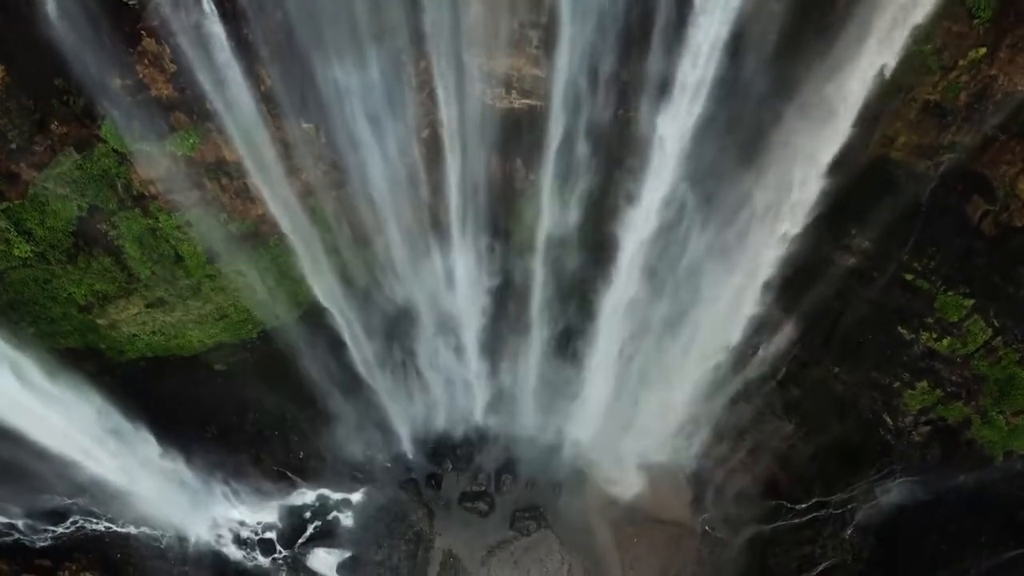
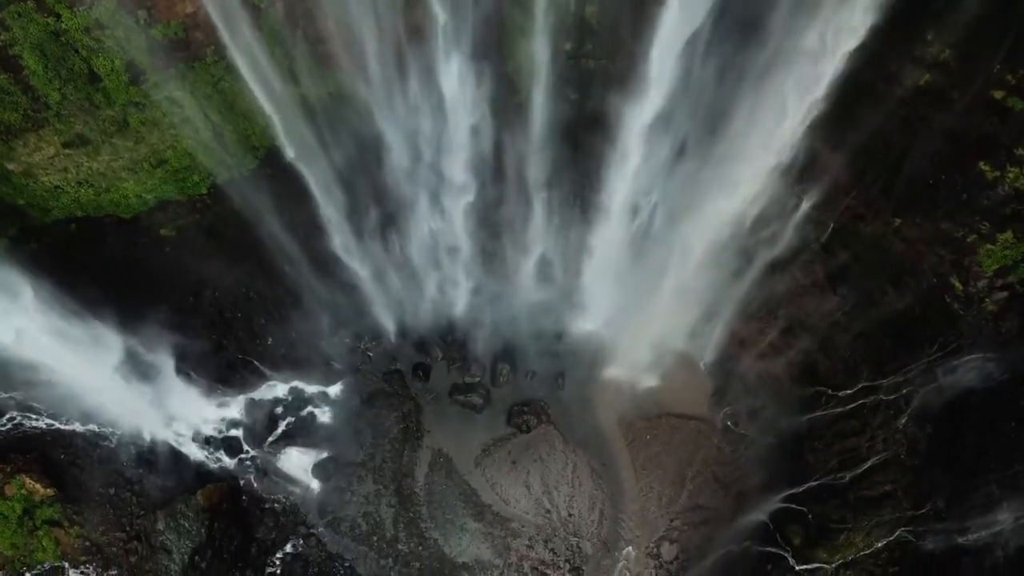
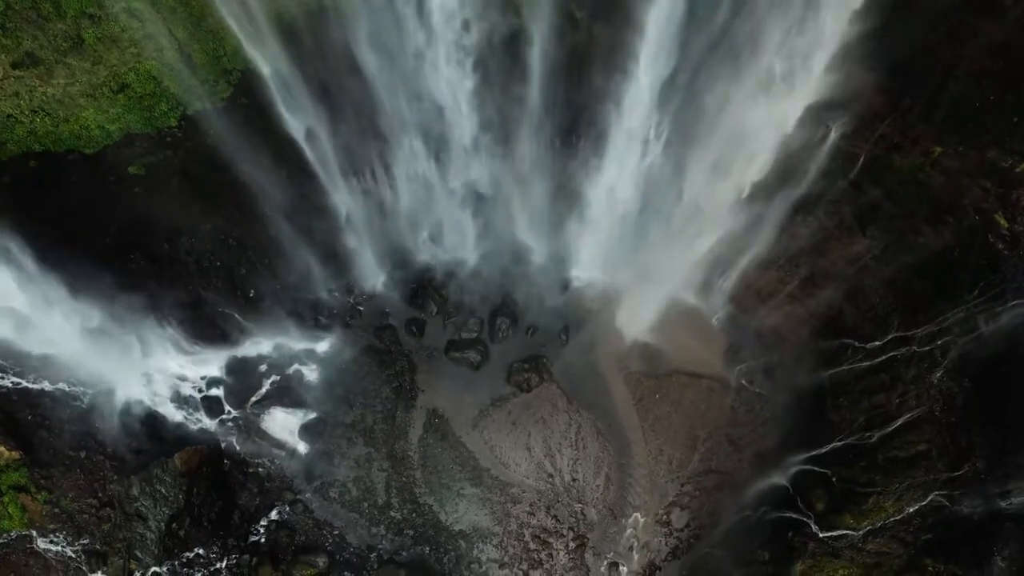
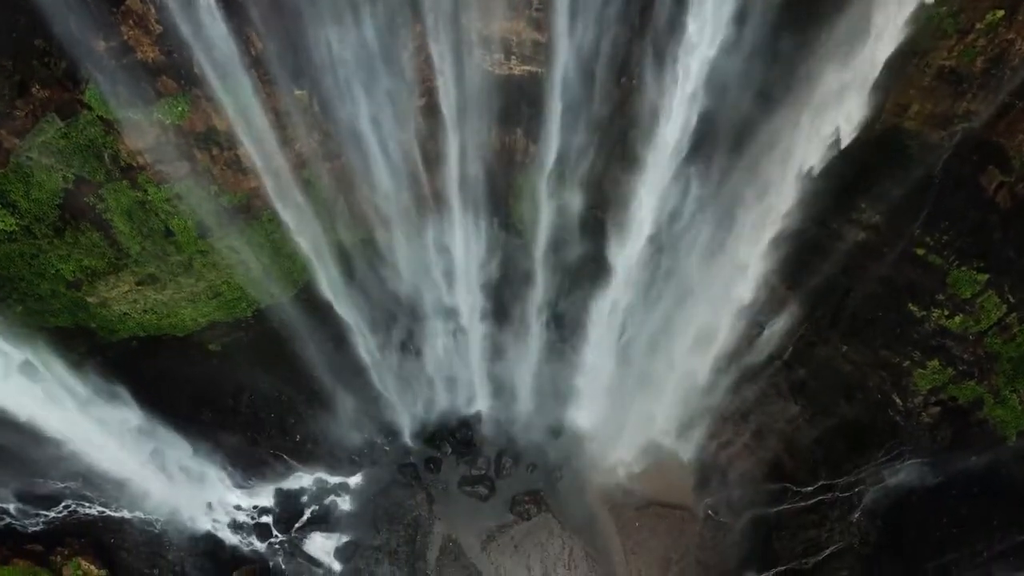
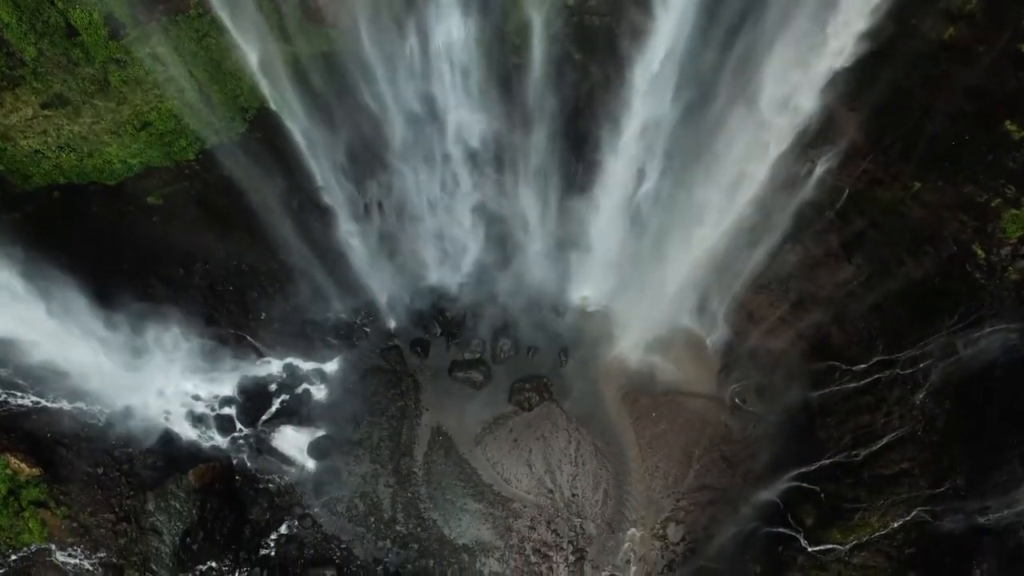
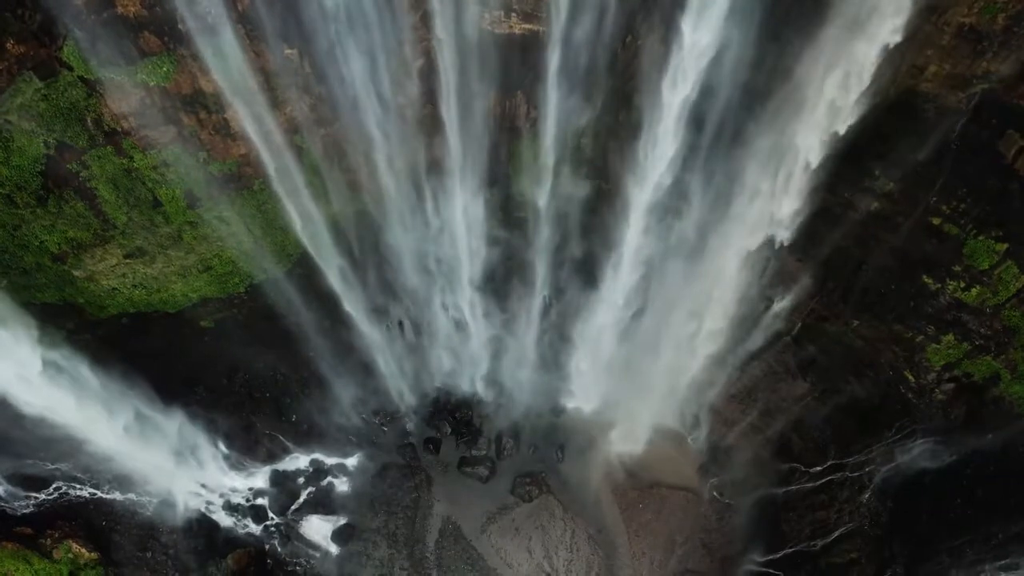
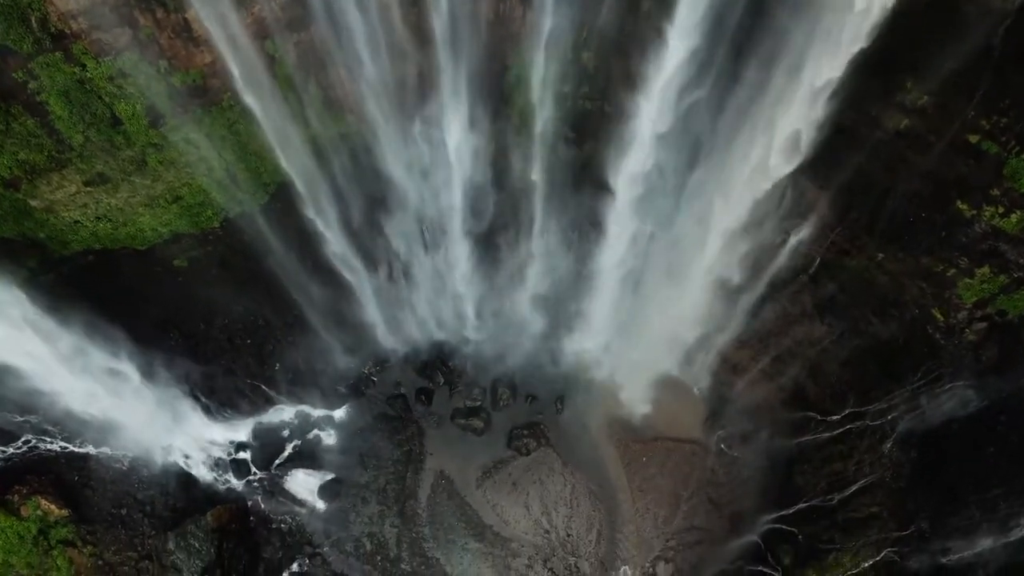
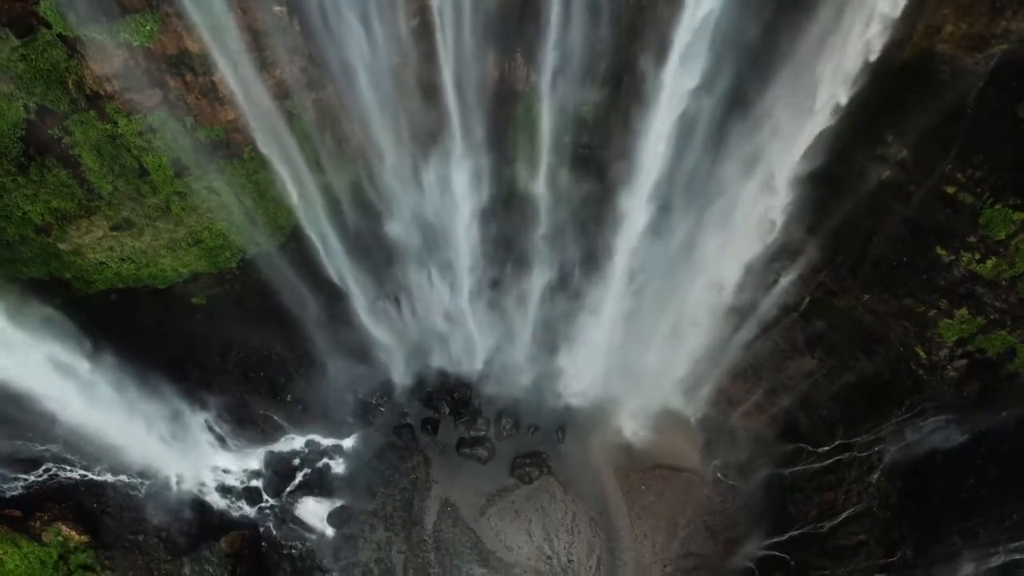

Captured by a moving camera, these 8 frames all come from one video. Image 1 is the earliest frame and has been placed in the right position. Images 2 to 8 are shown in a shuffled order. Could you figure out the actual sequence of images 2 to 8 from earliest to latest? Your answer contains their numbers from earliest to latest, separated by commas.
4, 6, 8, 7, 2, 5, 3
